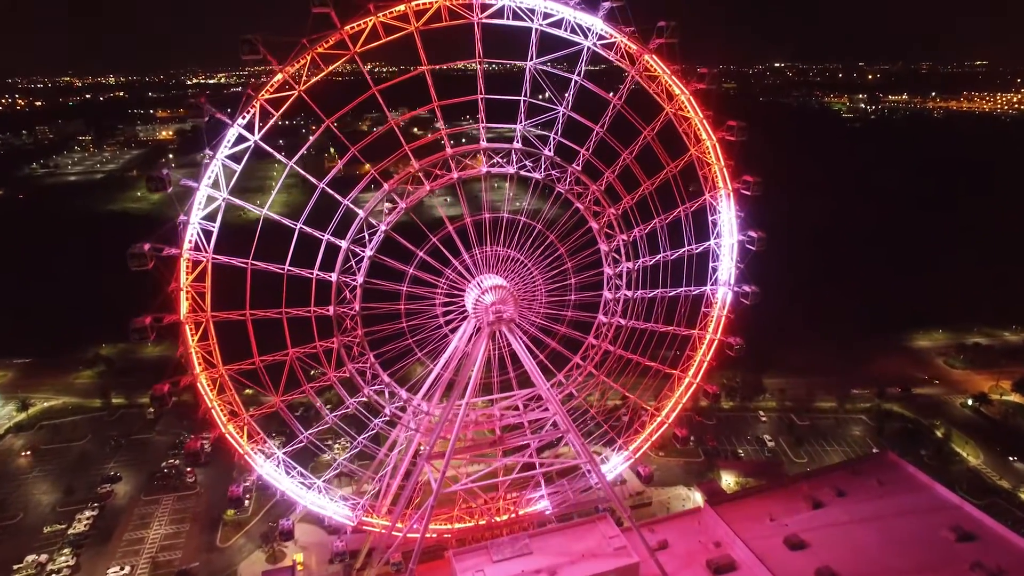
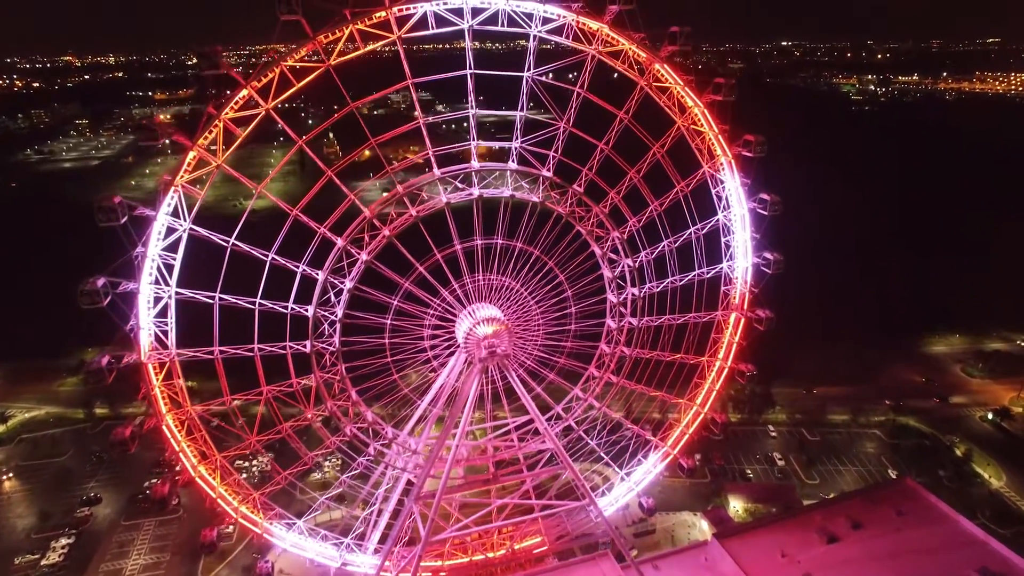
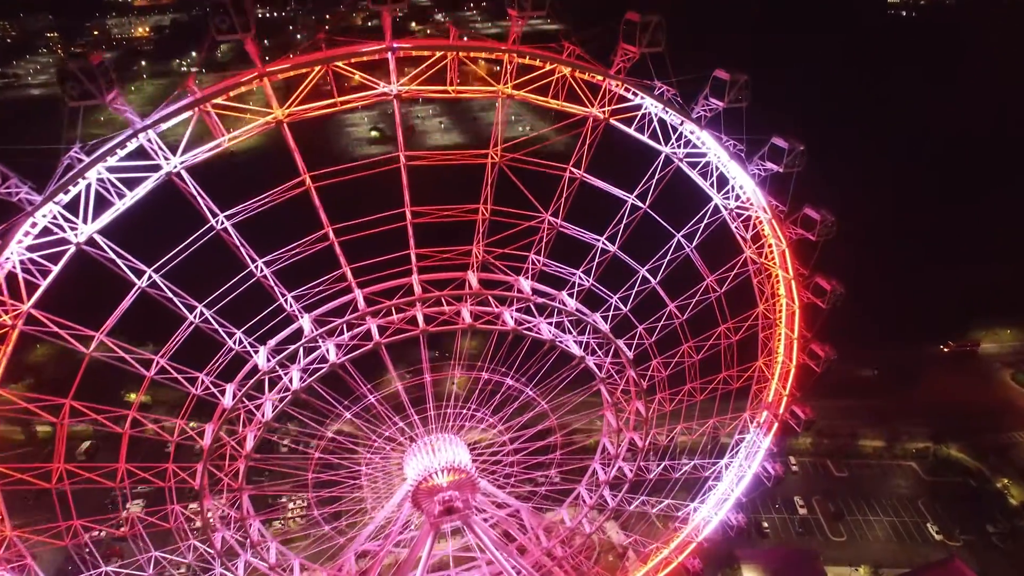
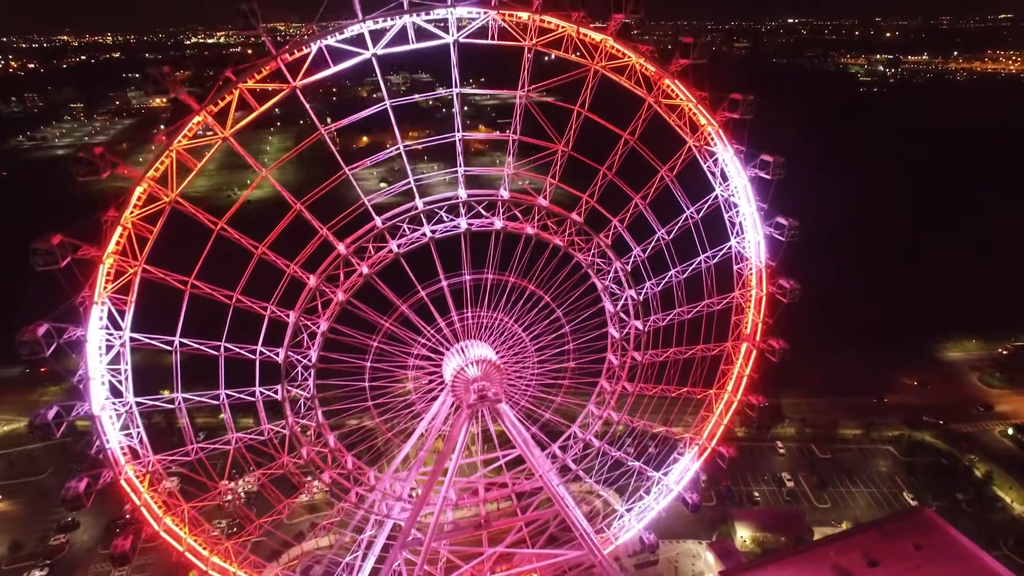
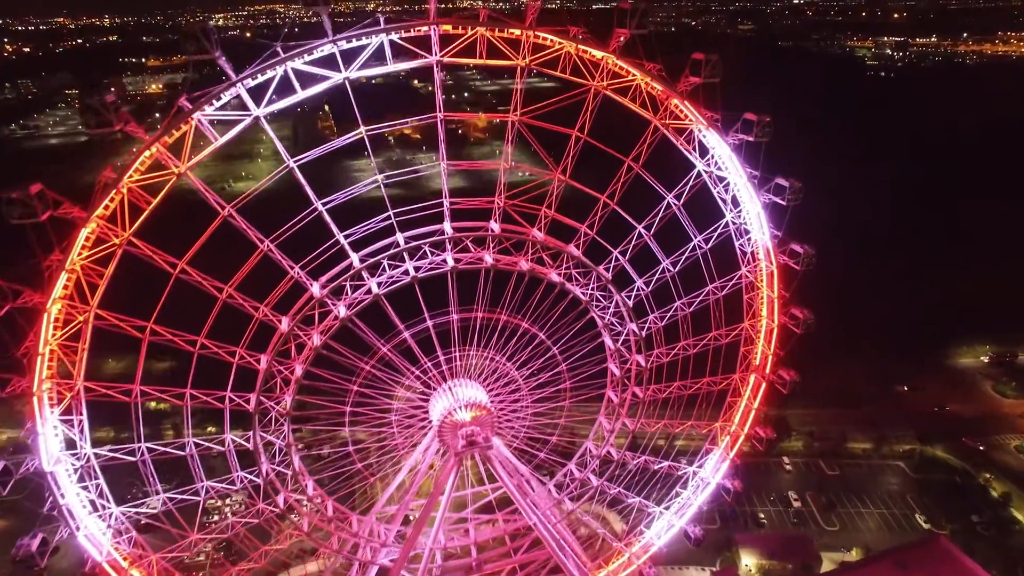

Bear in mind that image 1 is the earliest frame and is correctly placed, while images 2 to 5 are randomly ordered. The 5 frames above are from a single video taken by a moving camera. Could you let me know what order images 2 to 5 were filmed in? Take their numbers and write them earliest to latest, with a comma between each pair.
2, 4, 5, 3
